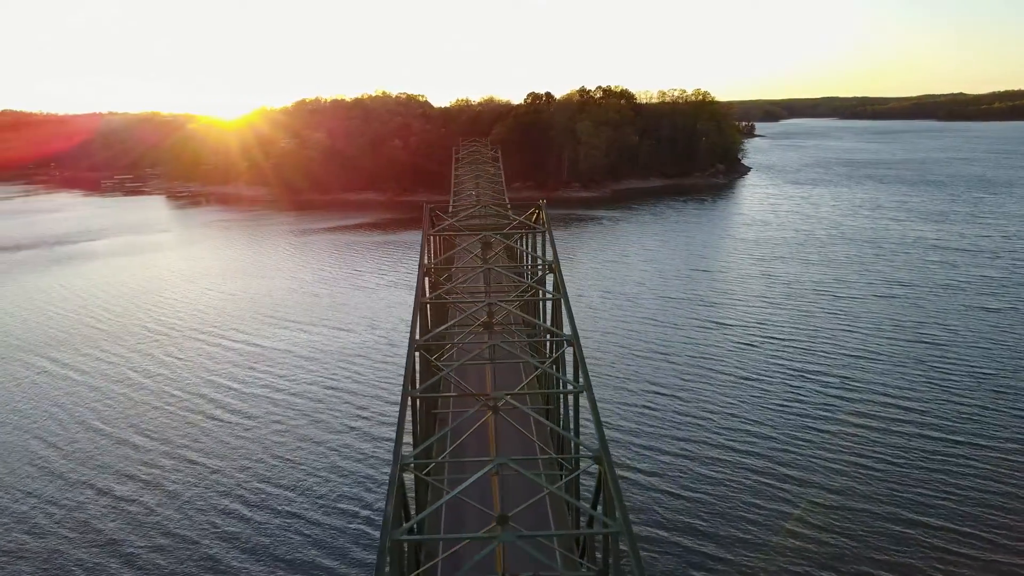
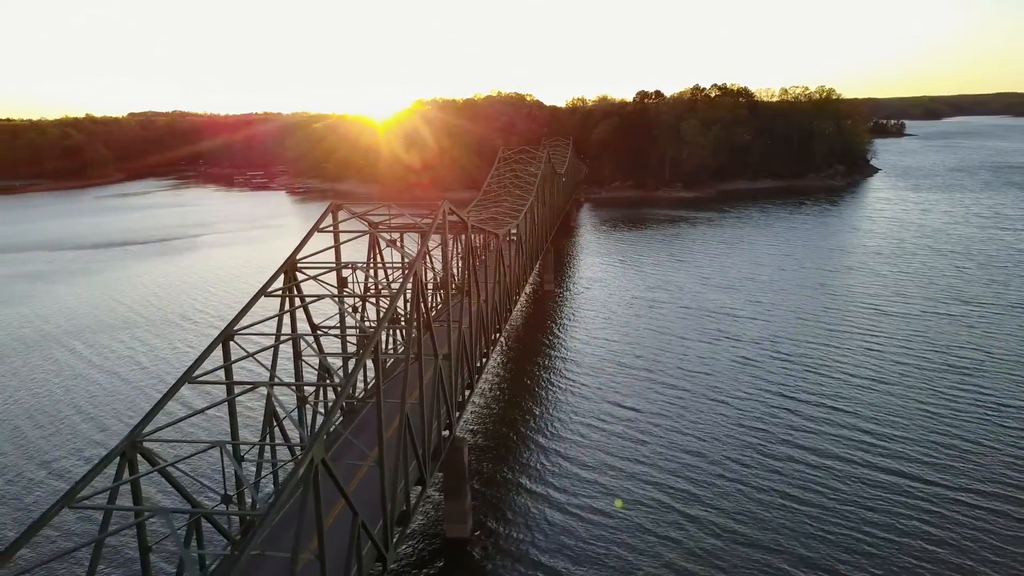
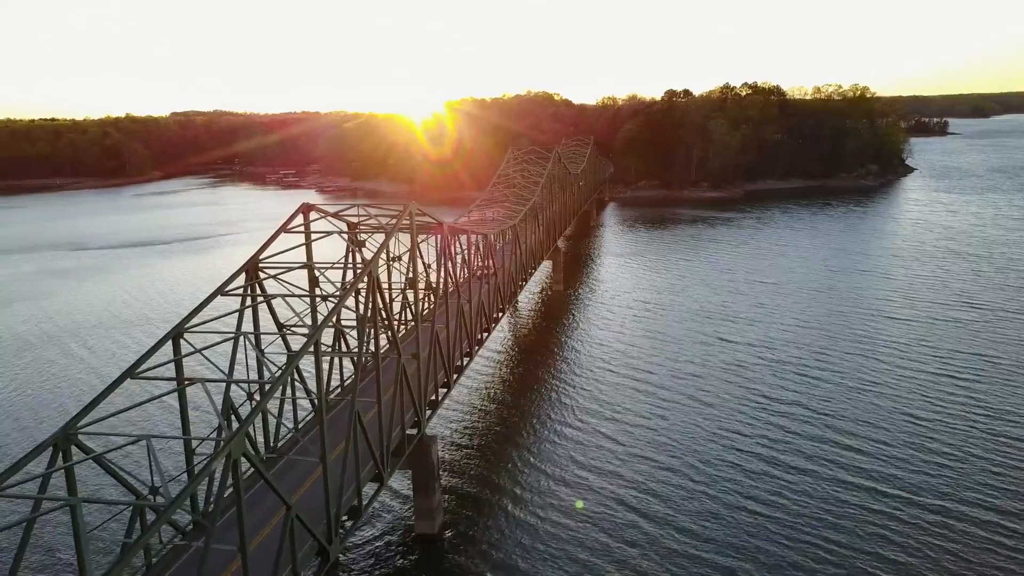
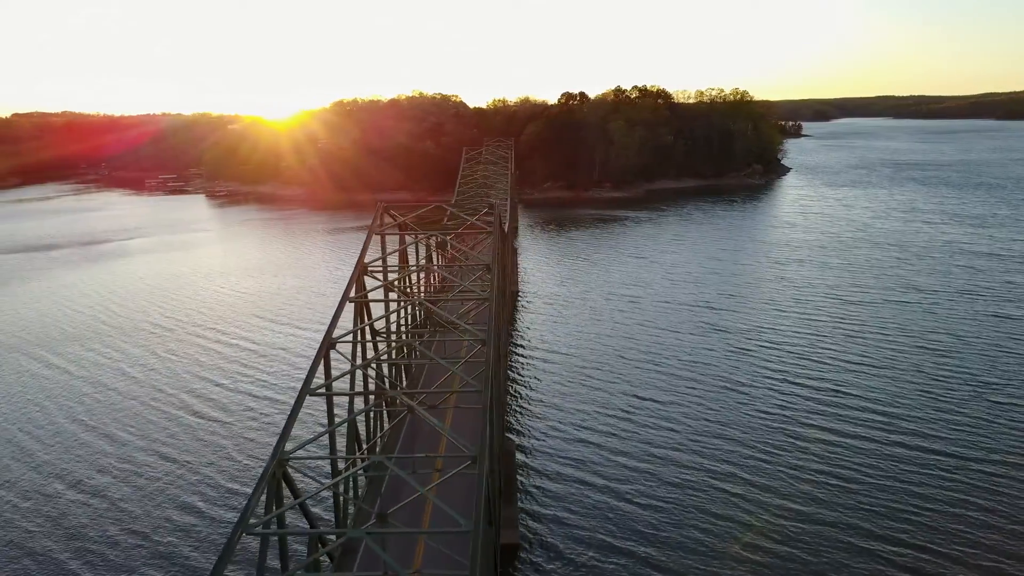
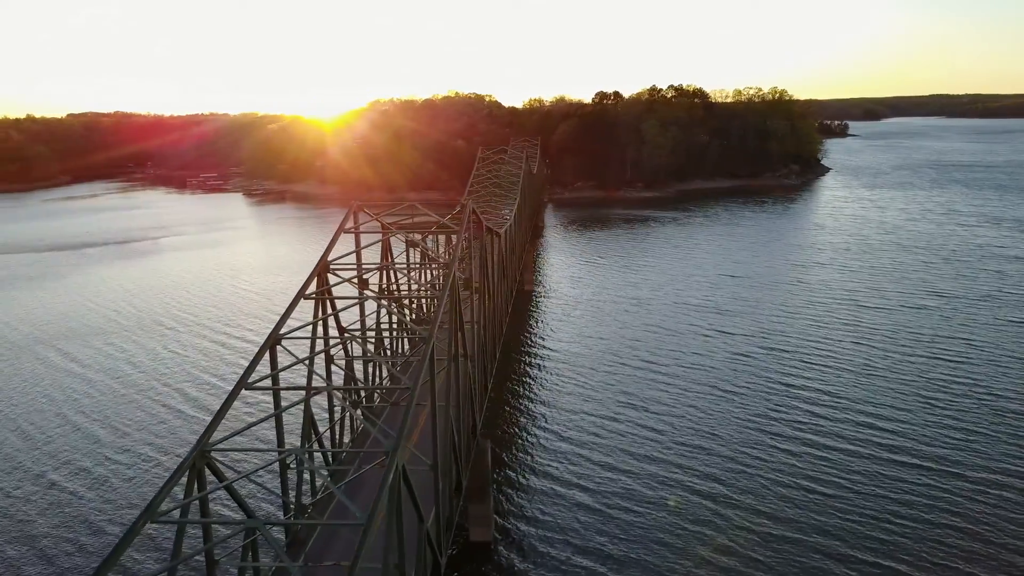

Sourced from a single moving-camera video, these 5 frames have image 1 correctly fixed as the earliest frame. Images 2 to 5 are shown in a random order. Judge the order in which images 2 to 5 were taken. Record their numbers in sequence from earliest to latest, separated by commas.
4, 5, 2, 3
